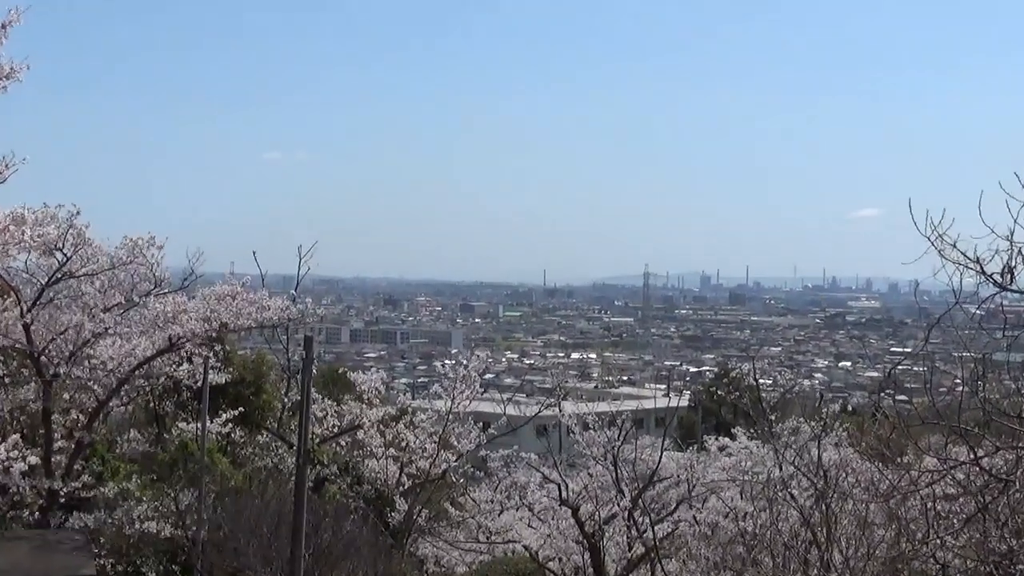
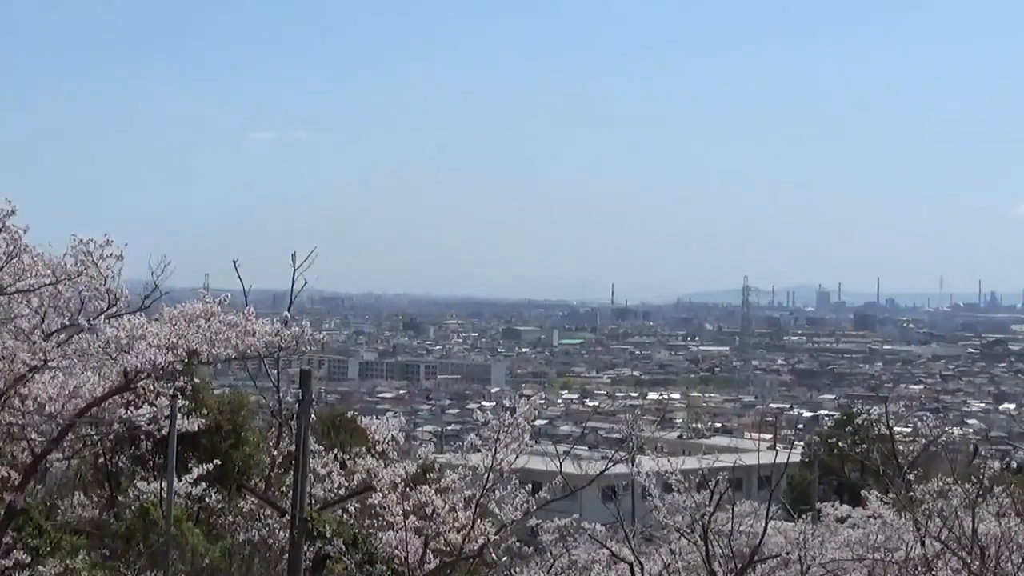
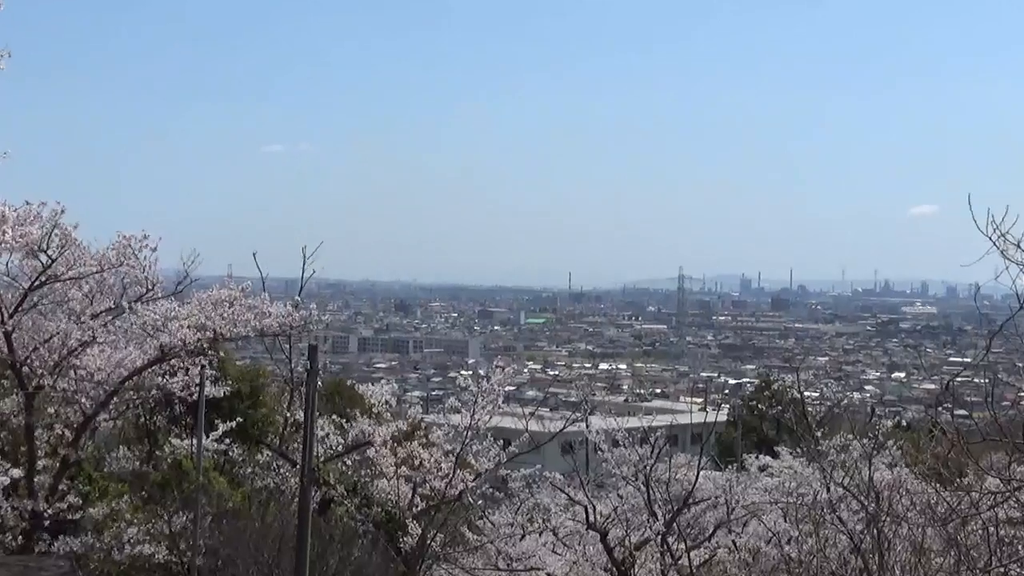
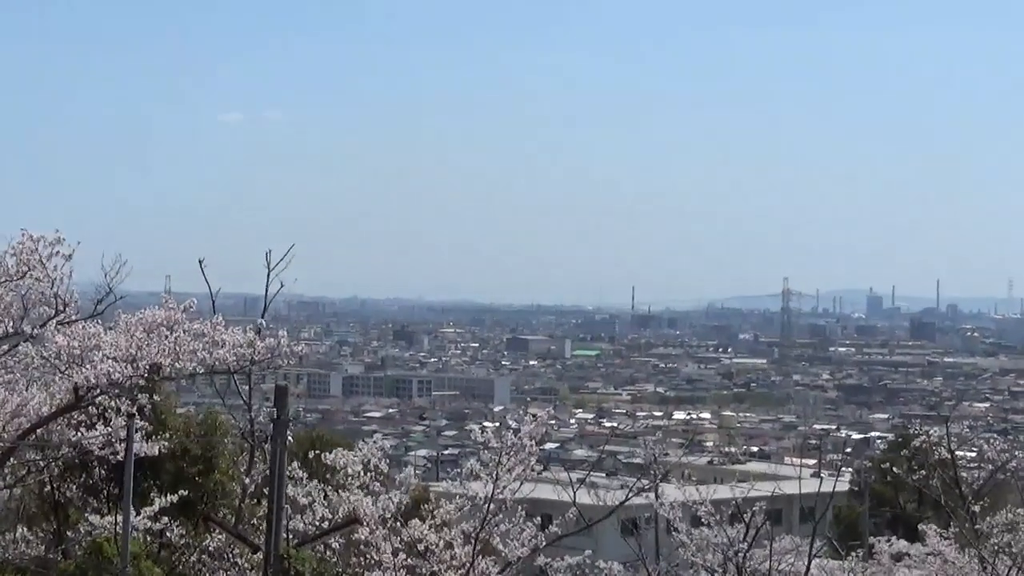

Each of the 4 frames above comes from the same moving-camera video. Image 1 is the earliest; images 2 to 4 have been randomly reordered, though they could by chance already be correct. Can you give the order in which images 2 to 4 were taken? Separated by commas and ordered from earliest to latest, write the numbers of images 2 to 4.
3, 2, 4
